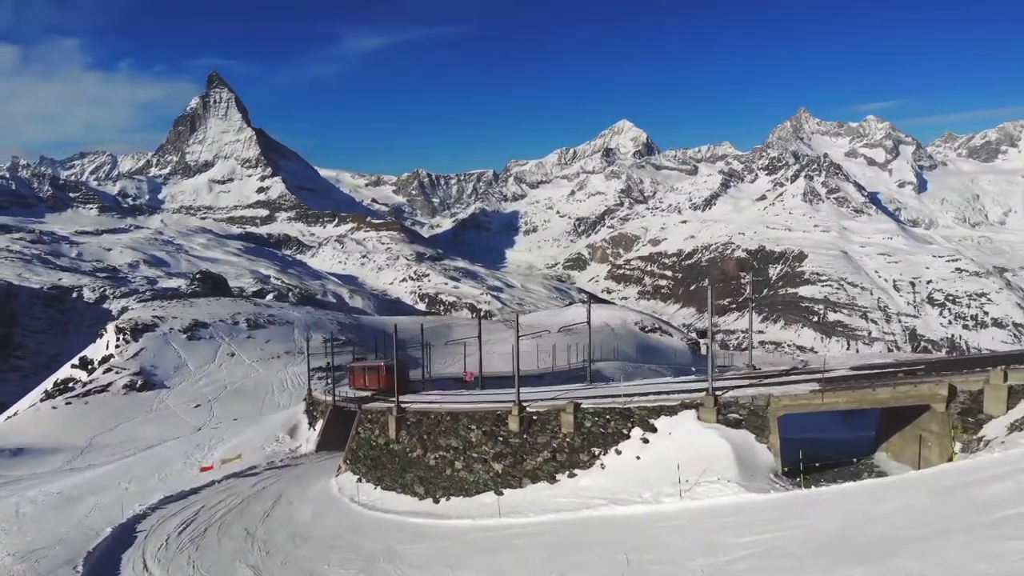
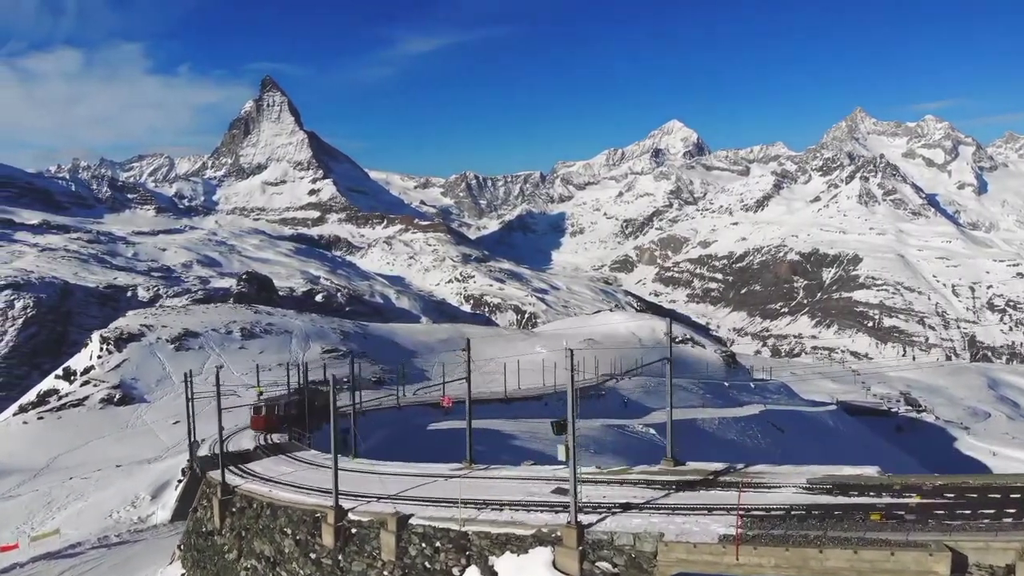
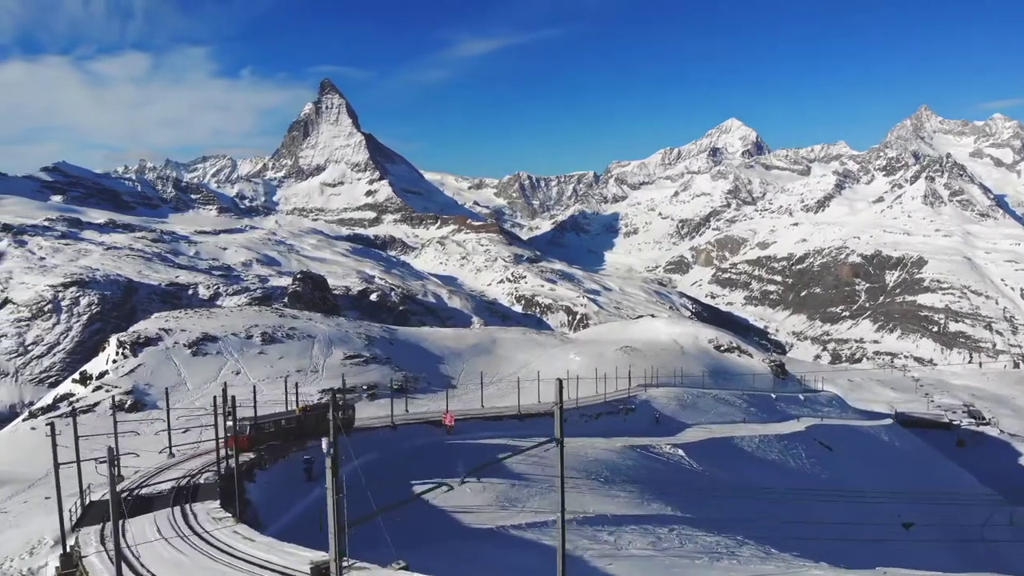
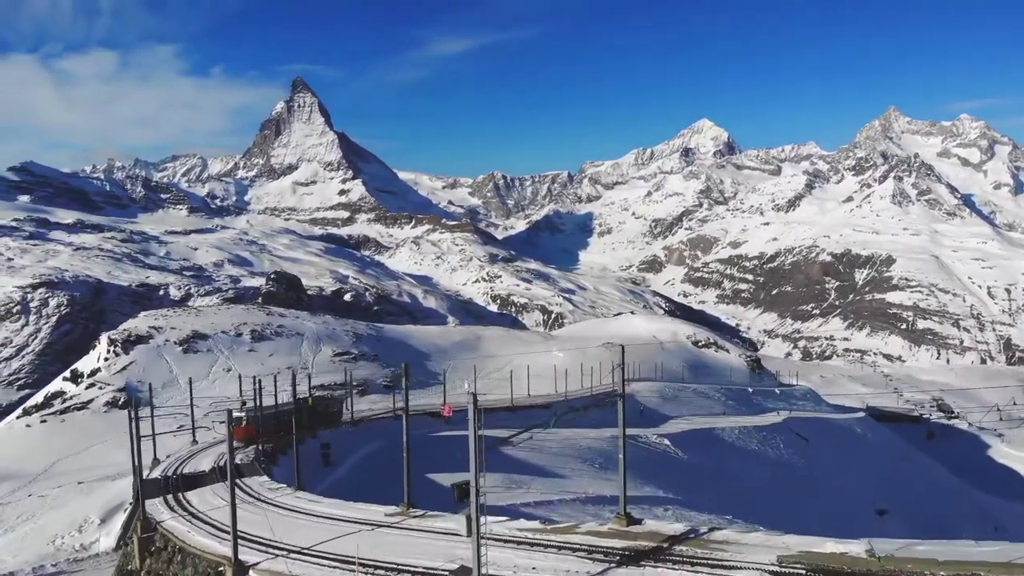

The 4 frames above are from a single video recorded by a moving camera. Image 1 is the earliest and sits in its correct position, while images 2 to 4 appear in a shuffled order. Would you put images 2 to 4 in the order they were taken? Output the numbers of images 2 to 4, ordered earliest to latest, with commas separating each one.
2, 4, 3
